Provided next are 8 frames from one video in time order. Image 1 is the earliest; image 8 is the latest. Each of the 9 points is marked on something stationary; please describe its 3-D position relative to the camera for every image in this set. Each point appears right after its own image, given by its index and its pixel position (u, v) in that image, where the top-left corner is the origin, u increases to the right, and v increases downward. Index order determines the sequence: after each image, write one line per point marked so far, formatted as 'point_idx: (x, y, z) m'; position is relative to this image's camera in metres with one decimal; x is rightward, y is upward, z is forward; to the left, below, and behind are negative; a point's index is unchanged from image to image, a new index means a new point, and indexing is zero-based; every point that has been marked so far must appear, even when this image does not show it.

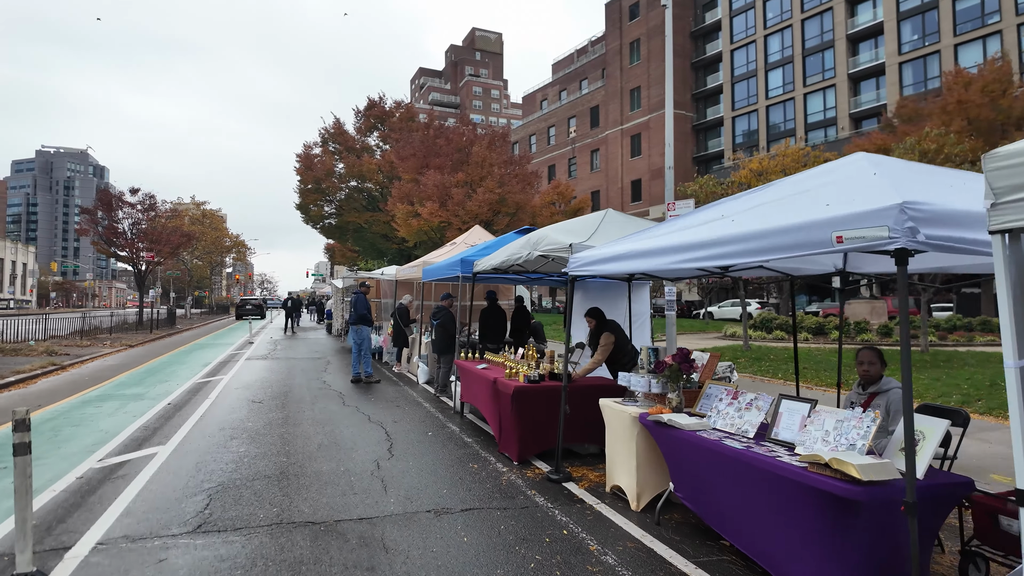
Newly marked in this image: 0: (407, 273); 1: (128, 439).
0: (-2.3, +0.3, +12.8) m
1: (-4.2, -1.7, +6.6) m
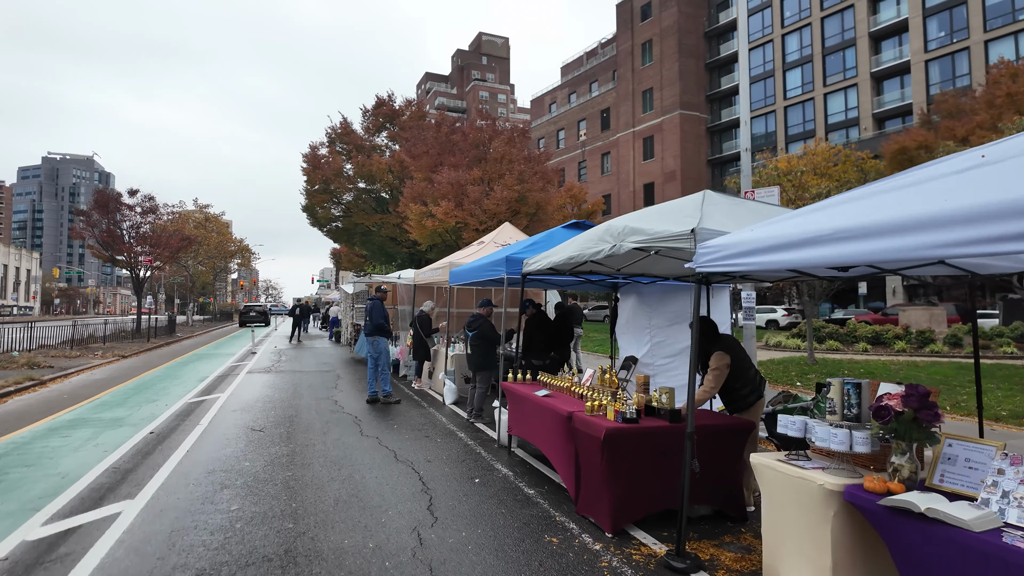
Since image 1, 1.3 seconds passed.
0: (-1.6, +0.2, +11.3) m
1: (-3.6, -1.7, +5.1) m
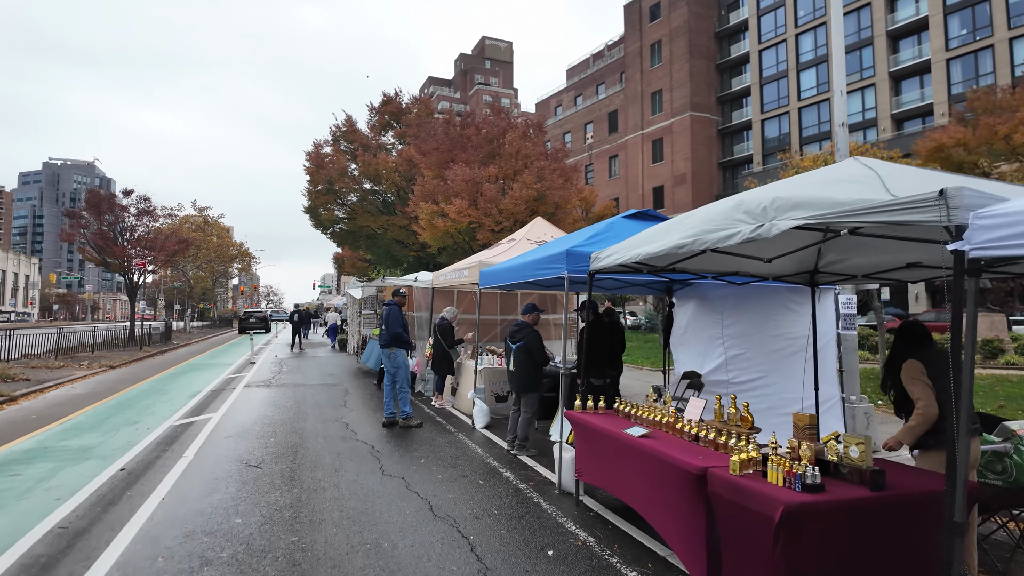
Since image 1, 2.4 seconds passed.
0: (-1.0, +0.2, +9.9) m
1: (-3.1, -1.7, +3.7) m
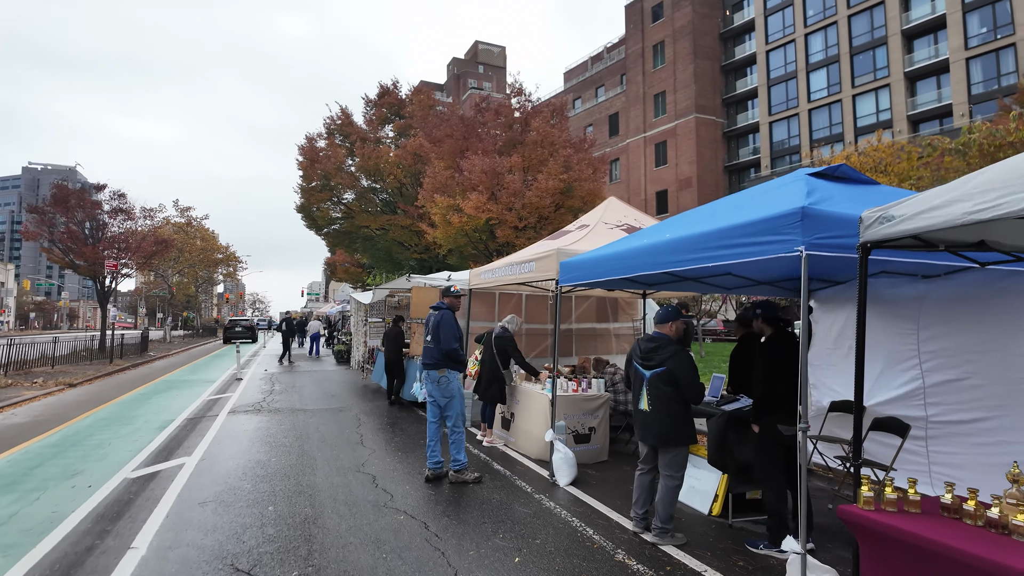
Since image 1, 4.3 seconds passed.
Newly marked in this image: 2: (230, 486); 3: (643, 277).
0: (-0.2, +0.2, +7.6) m
1: (-2.1, -1.6, +1.3) m
2: (-2.7, -1.9, +5.7) m
3: (+1.4, +0.1, +6.2) m
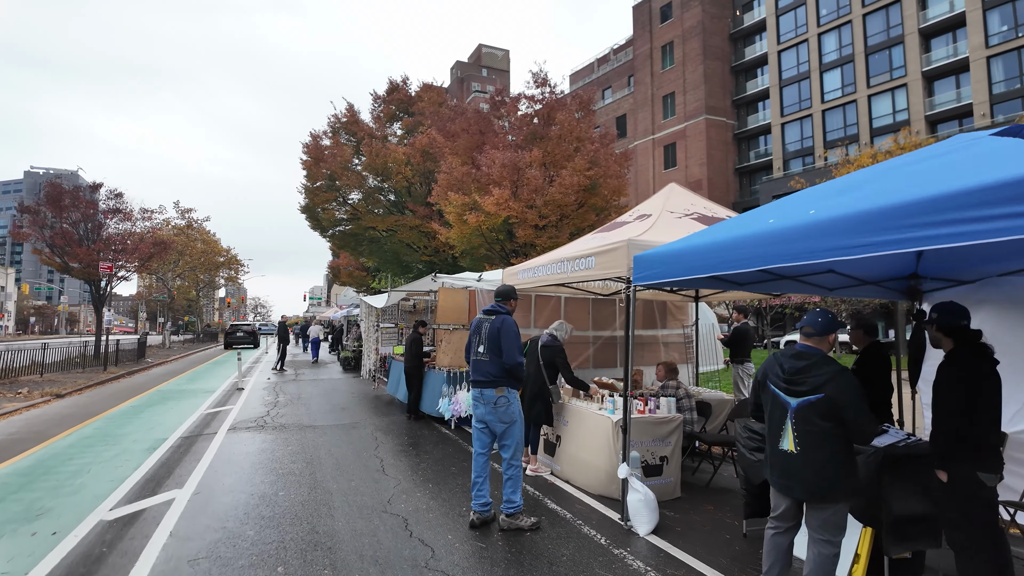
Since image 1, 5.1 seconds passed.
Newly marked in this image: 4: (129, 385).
0: (+0.4, +0.1, +6.5) m
1: (-1.6, -1.6, +0.2) m
2: (-2.2, -1.9, +4.6) m
3: (+1.9, +0.1, +5.1) m
4: (-10.3, -2.6, +16.0) m
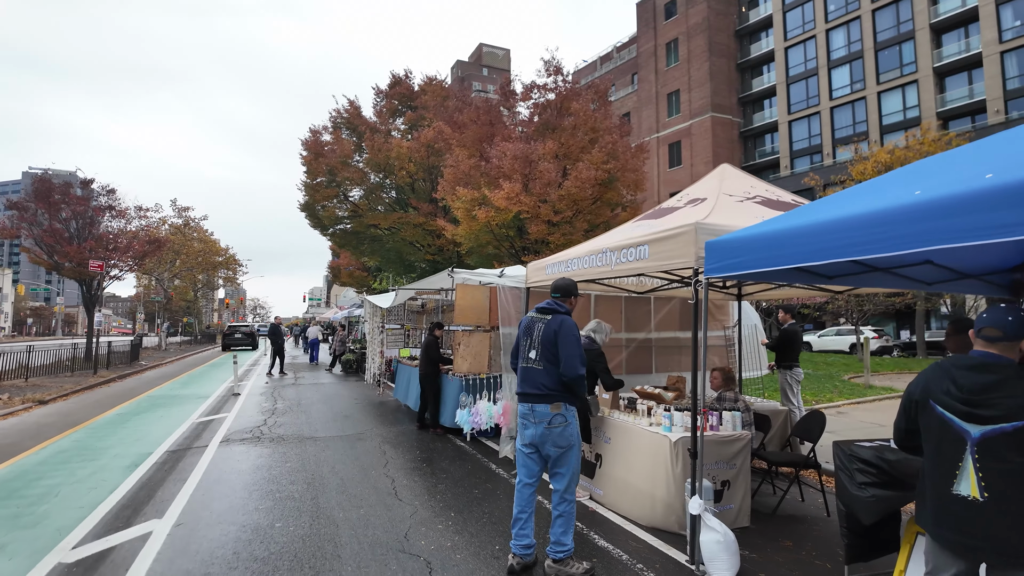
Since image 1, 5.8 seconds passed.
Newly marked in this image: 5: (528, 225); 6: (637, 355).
0: (+0.7, +0.2, +5.7) m
1: (-1.3, -1.6, -0.6) m
2: (-1.9, -1.8, +3.7) m
3: (+2.2, +0.1, +4.2) m
4: (-10.0, -2.6, +15.2) m
5: (+0.4, +1.6, +14.8) m
6: (+1.6, -0.8, +7.4) m
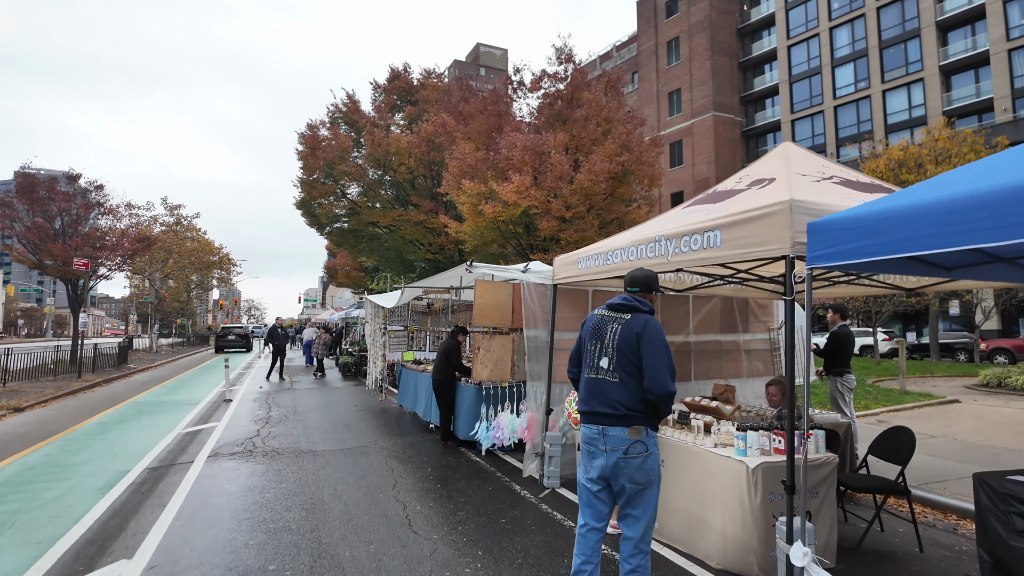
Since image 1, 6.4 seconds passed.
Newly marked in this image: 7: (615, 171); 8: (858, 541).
0: (+0.9, +0.2, +4.9) m
1: (-0.9, -1.5, -1.4) m
2: (-1.6, -1.8, +2.9) m
3: (+2.5, +0.2, +3.4) m
4: (-9.8, -2.5, +14.3) m
5: (+0.6, +1.6, +14.0) m
6: (+1.8, -0.8, +6.7) m
7: (+2.4, +2.7, +13.7) m
8: (+2.5, -1.9, +4.4) m
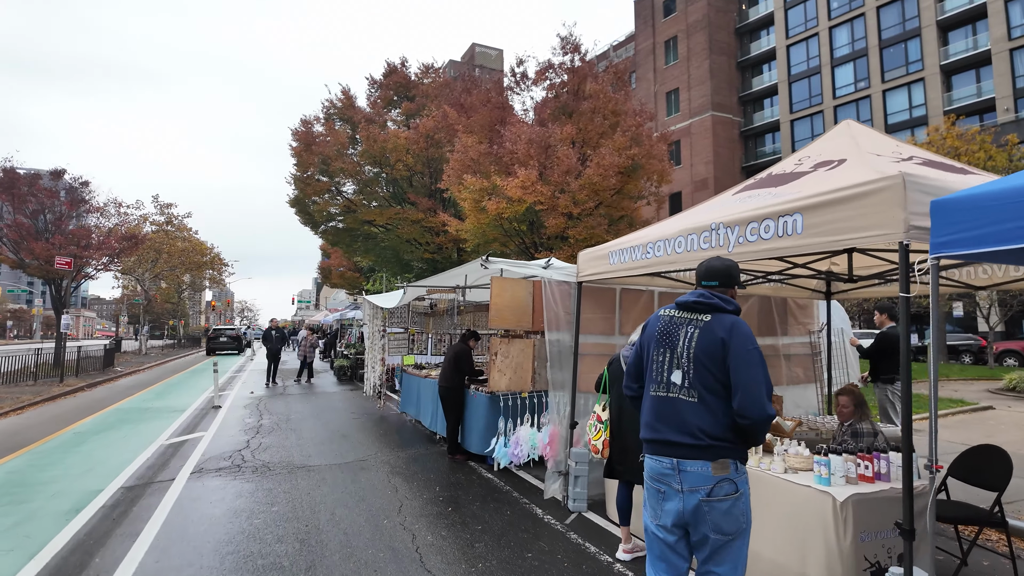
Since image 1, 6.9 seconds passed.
0: (+1.1, +0.2, +4.3) m
1: (-0.7, -1.5, -2.1) m
2: (-1.4, -1.8, +2.3) m
3: (+2.7, +0.2, +2.8) m
4: (-9.7, -2.5, +13.6) m
5: (+0.7, +1.6, +13.4) m
6: (+2.0, -0.8, +6.0) m
7: (+2.5, +2.7, +13.1) m
8: (+2.7, -1.8, +3.8) m
